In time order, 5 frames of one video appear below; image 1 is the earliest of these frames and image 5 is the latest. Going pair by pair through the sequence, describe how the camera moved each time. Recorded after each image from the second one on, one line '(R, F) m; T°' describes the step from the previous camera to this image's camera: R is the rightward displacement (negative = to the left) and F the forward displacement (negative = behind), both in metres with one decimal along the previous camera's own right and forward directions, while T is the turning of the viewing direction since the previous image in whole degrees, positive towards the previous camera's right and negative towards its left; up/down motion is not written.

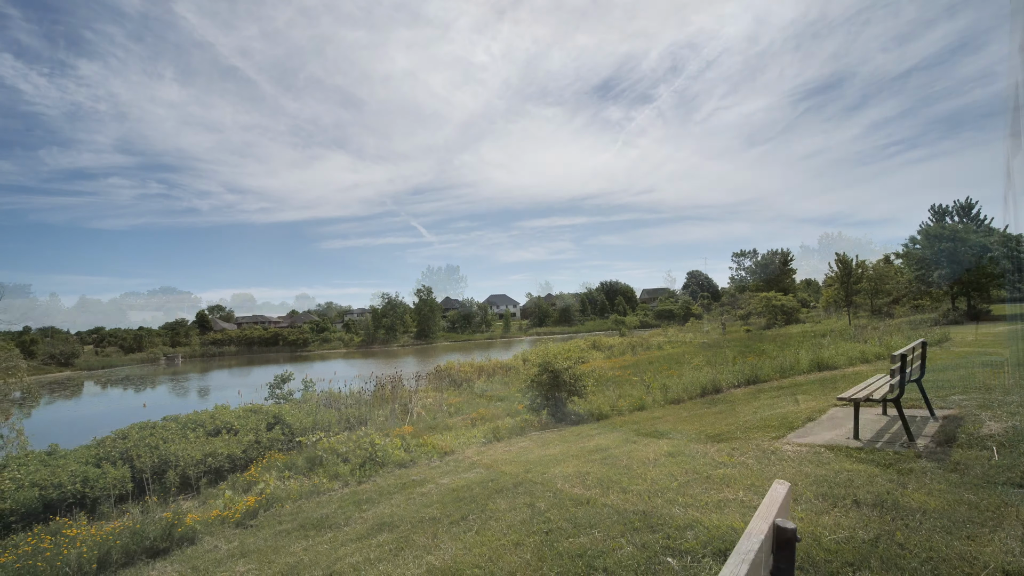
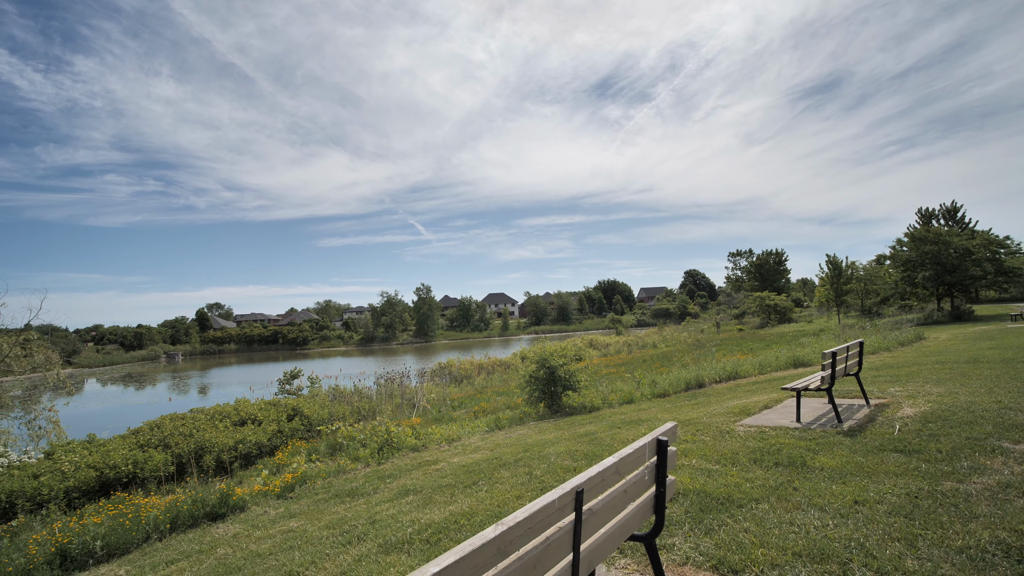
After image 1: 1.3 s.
(0.0, -1.1) m; 0°
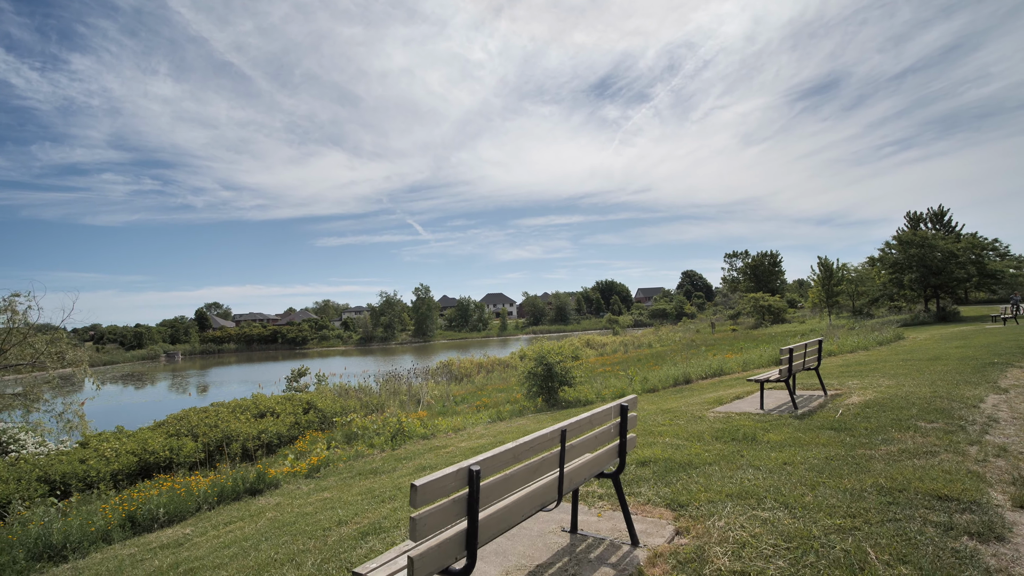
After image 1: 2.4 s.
(-0.1, -1.0) m; 0°
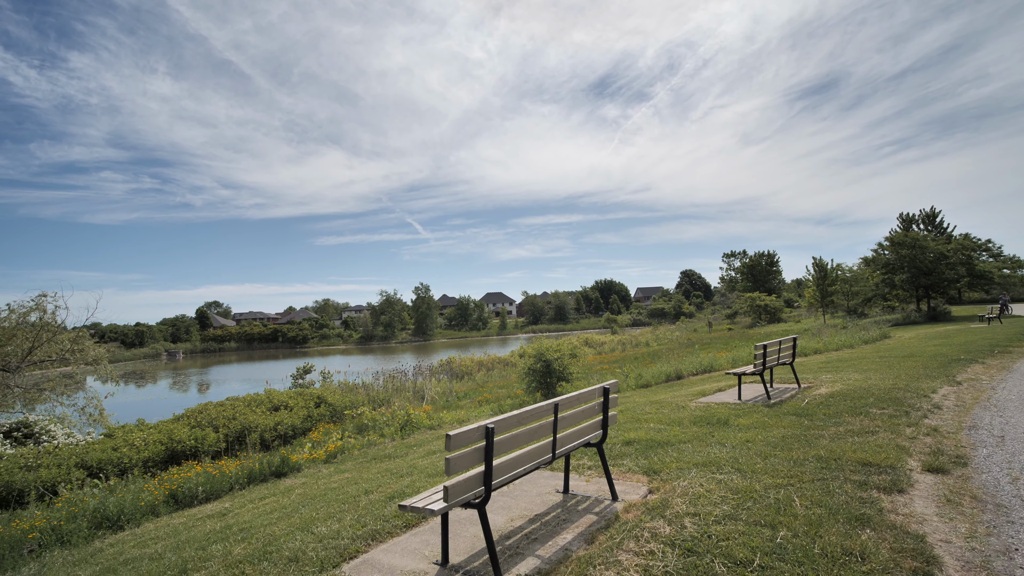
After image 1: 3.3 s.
(0.0, -0.8) m; 0°
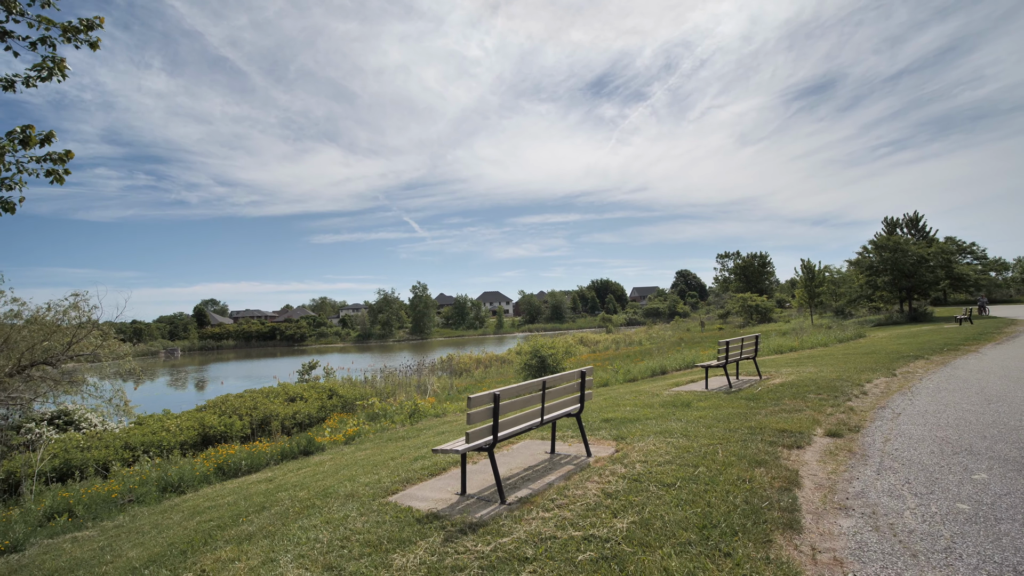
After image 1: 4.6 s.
(0.0, -1.3) m; 0°
